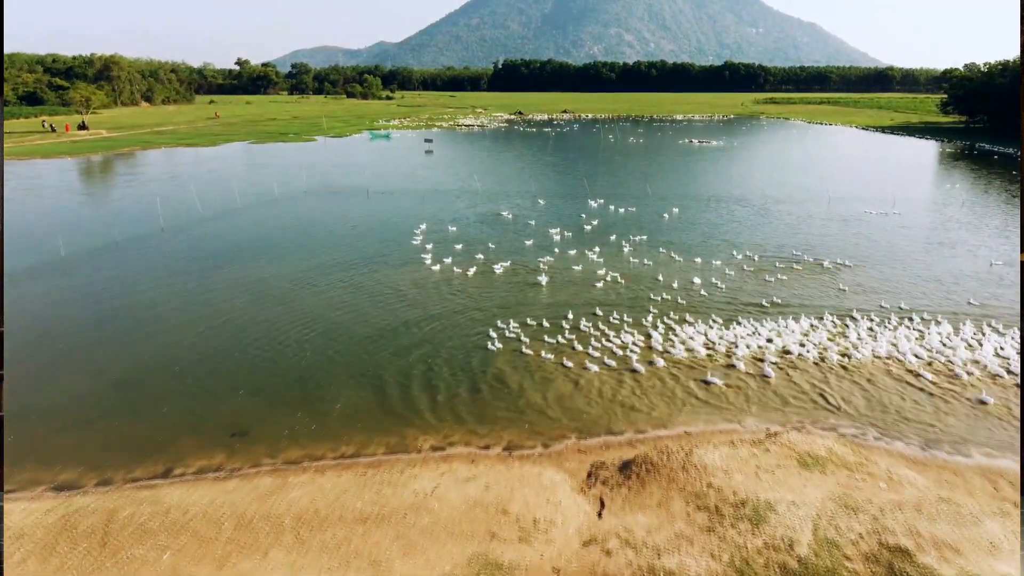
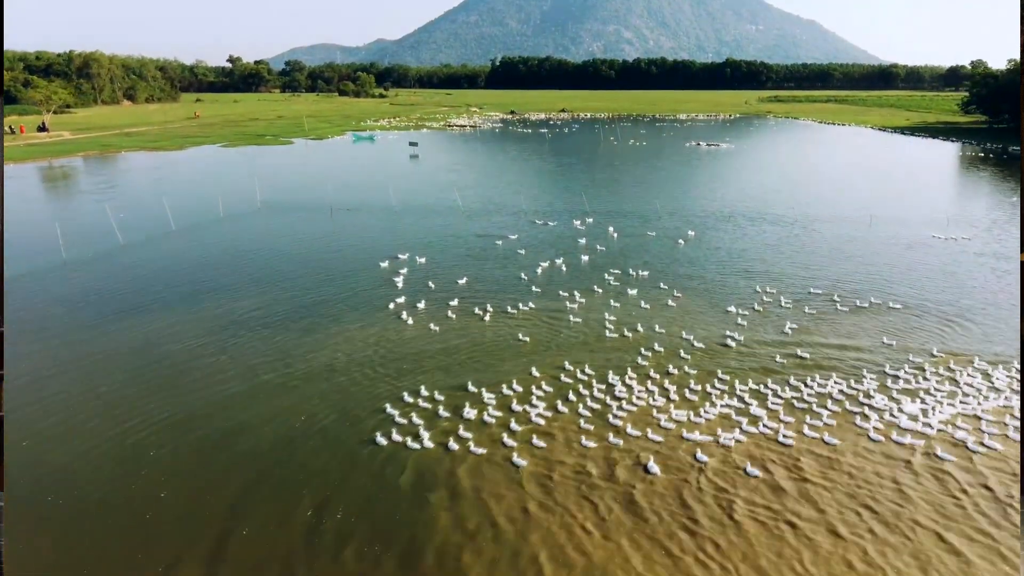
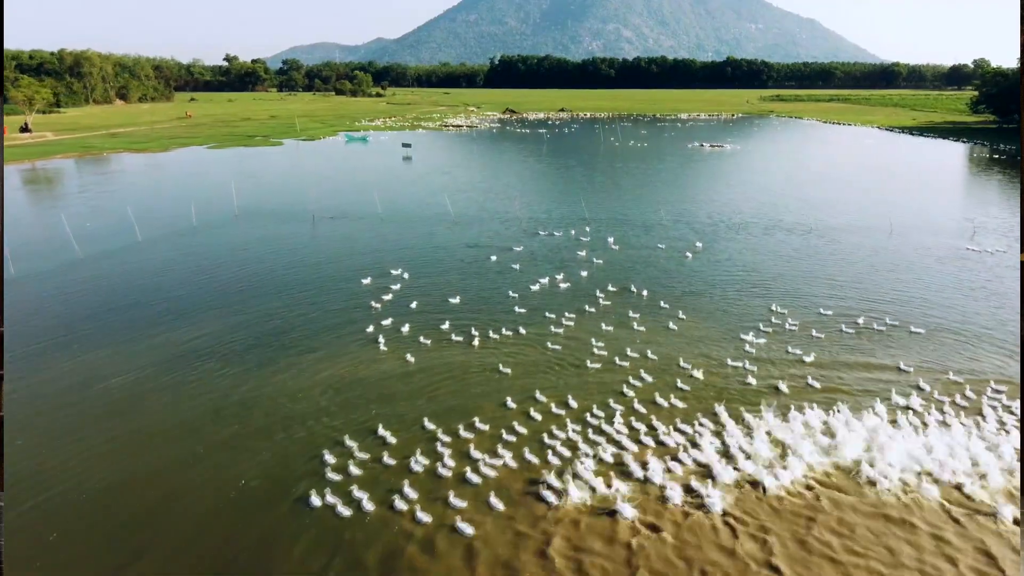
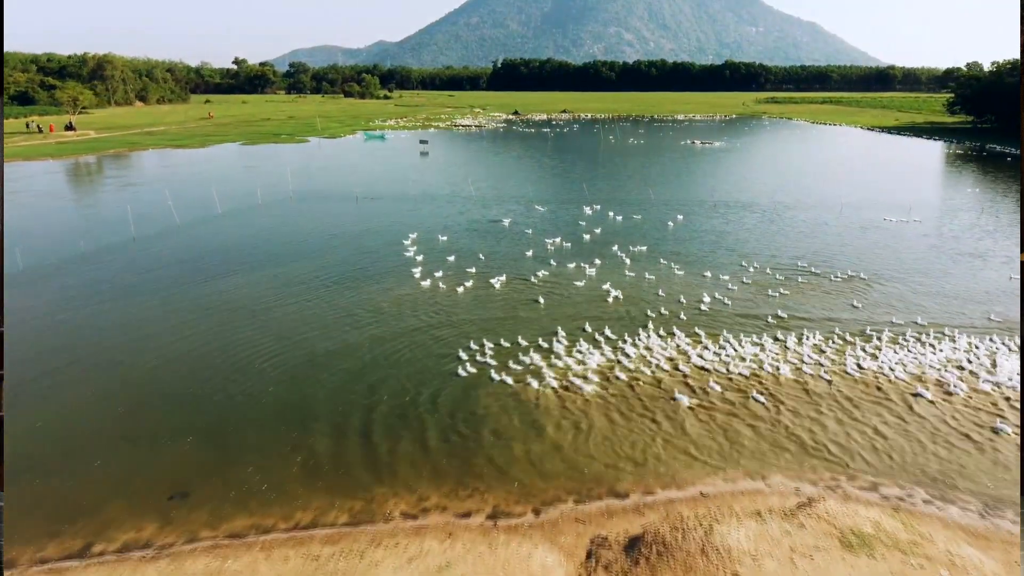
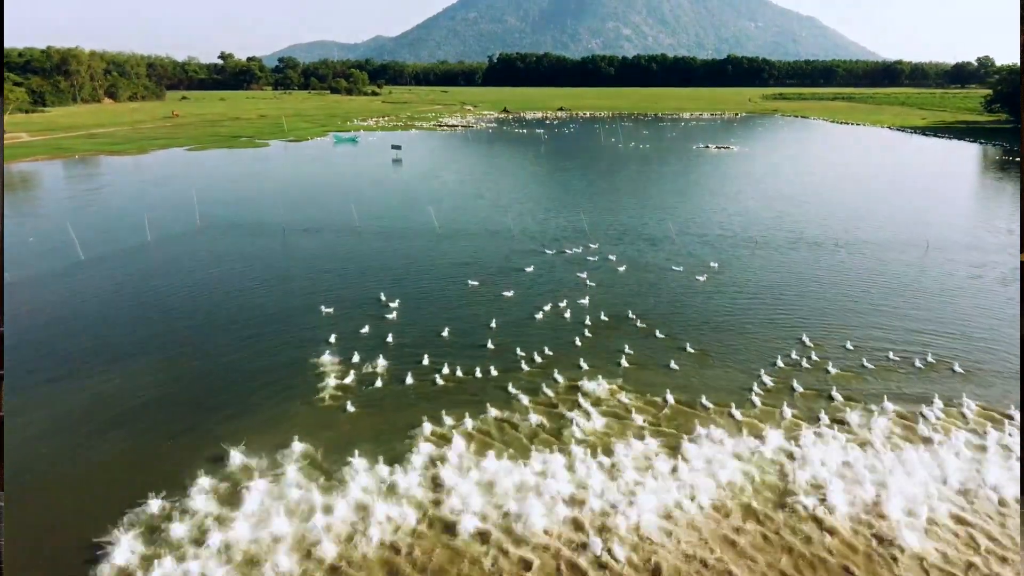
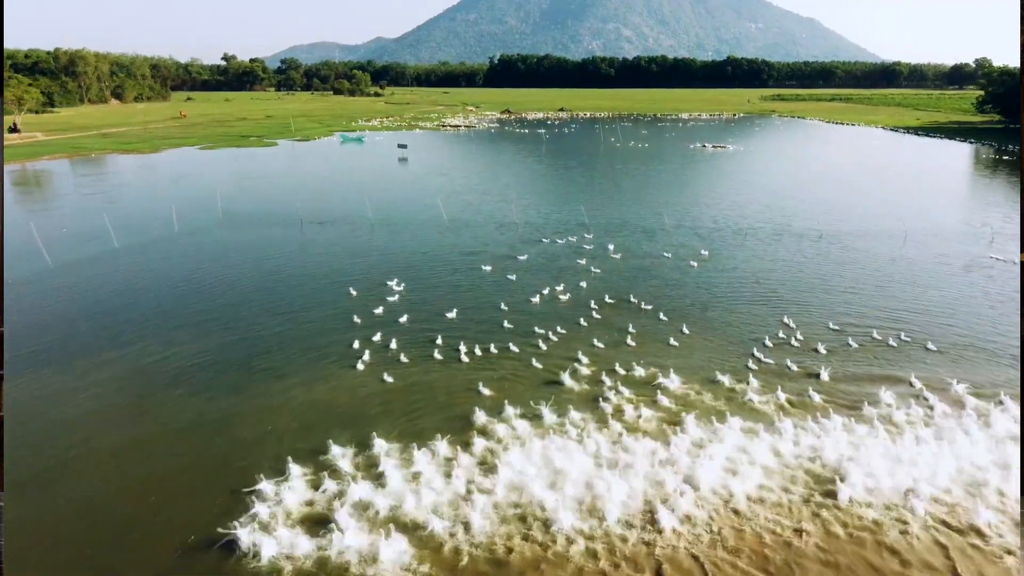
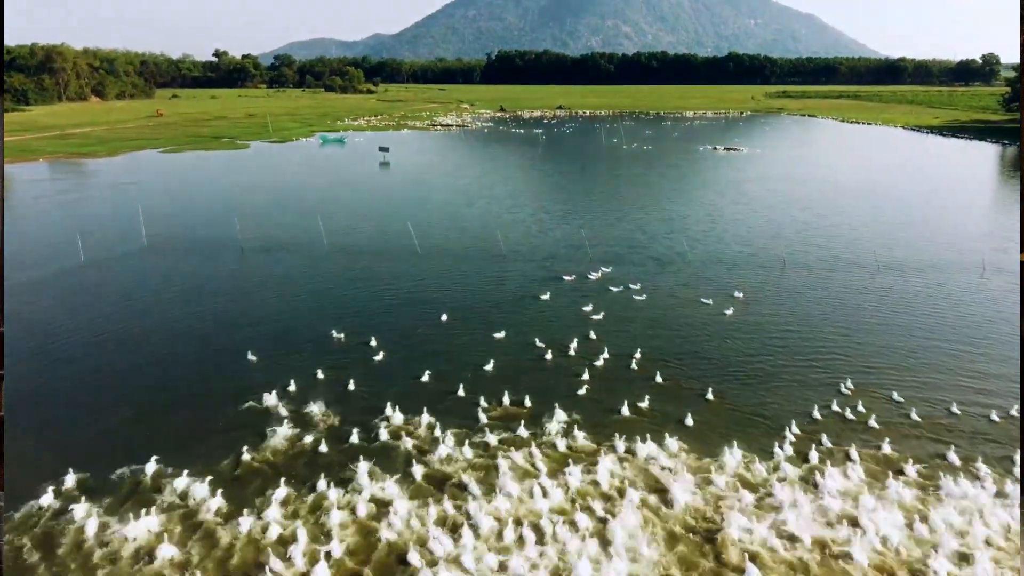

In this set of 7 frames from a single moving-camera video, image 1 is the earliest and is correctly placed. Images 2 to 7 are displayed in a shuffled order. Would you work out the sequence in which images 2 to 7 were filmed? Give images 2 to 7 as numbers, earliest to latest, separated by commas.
4, 2, 3, 6, 5, 7
